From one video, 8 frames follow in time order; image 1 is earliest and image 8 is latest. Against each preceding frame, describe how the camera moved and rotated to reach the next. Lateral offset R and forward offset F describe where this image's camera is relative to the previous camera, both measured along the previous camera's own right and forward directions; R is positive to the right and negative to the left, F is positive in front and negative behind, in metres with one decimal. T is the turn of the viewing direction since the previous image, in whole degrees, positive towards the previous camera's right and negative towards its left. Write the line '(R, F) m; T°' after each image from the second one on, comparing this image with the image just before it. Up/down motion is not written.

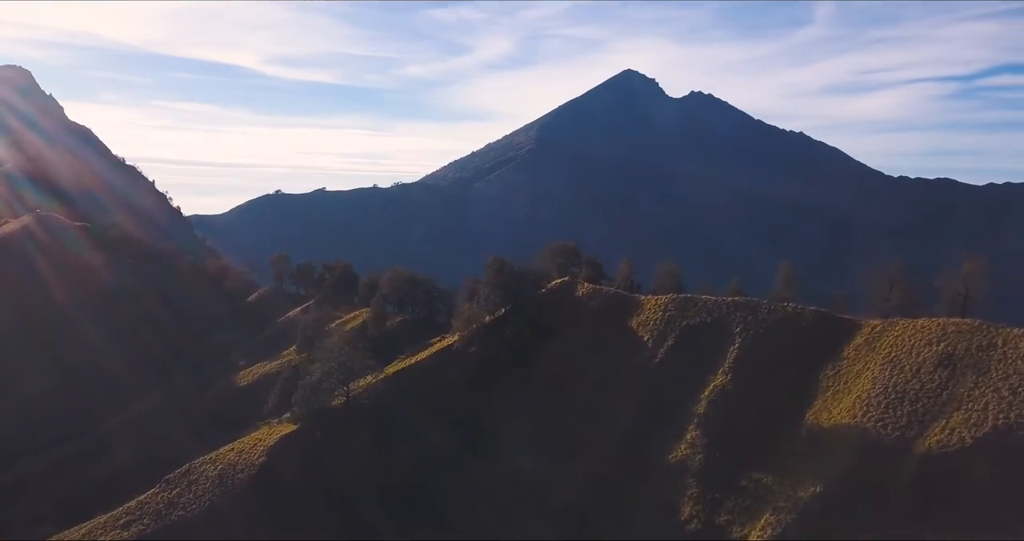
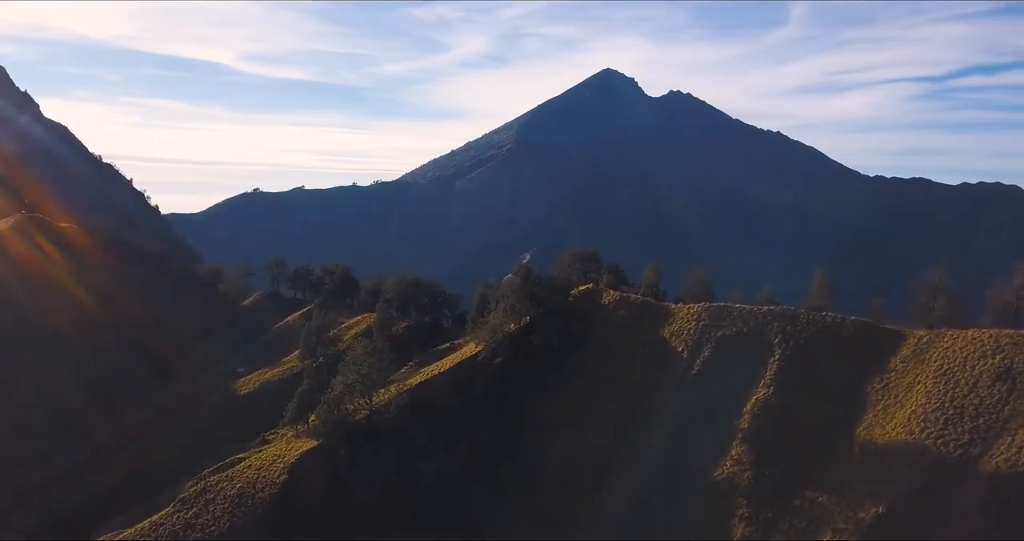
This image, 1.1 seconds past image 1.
(-2.7, +1.5) m; +1°
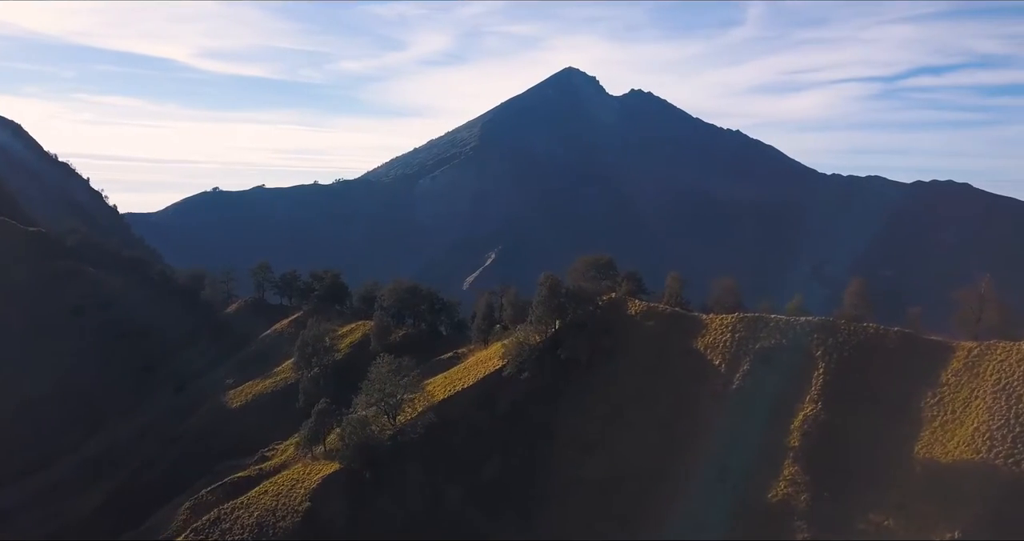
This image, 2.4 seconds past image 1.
(-3.5, +1.9) m; +2°
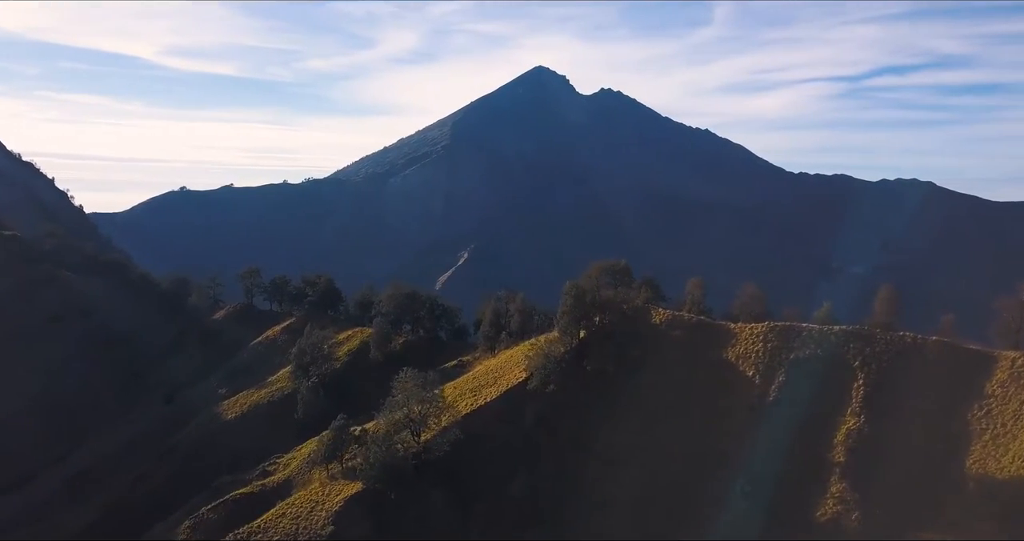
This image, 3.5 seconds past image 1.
(-2.8, +1.5) m; +2°
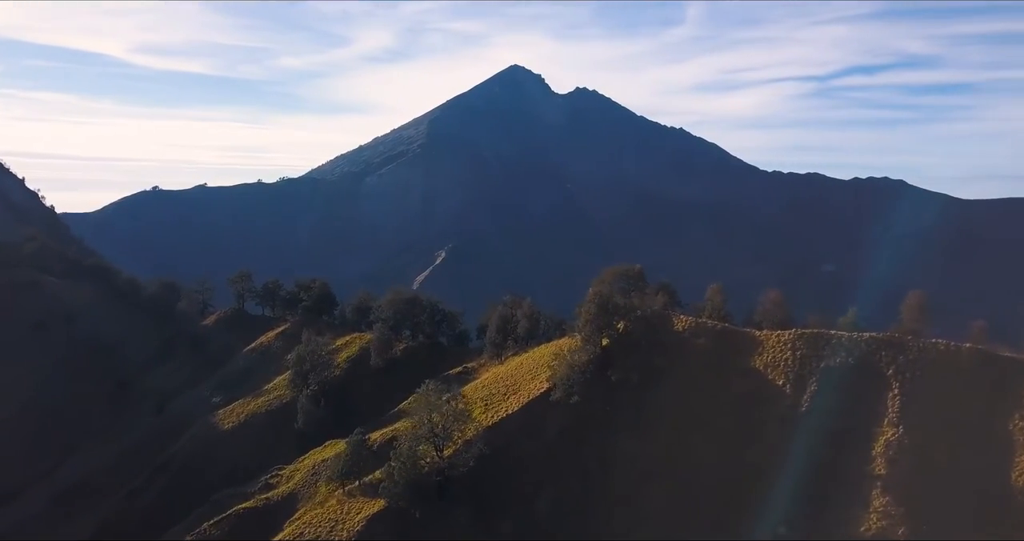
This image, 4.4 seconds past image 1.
(-2.3, +1.3) m; +2°
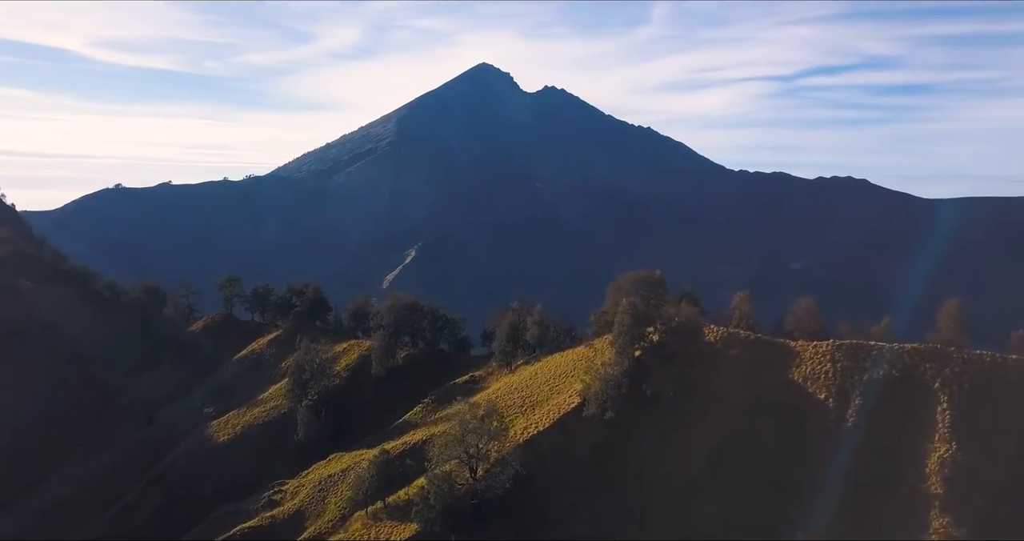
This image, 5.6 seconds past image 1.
(-3.0, +1.8) m; +2°
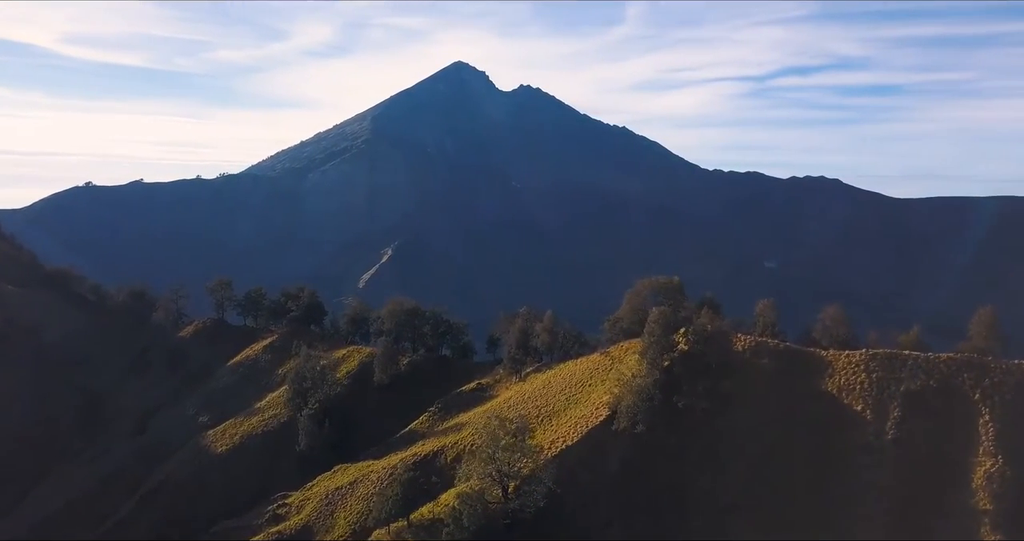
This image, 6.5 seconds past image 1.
(-2.5, +1.4) m; +2°
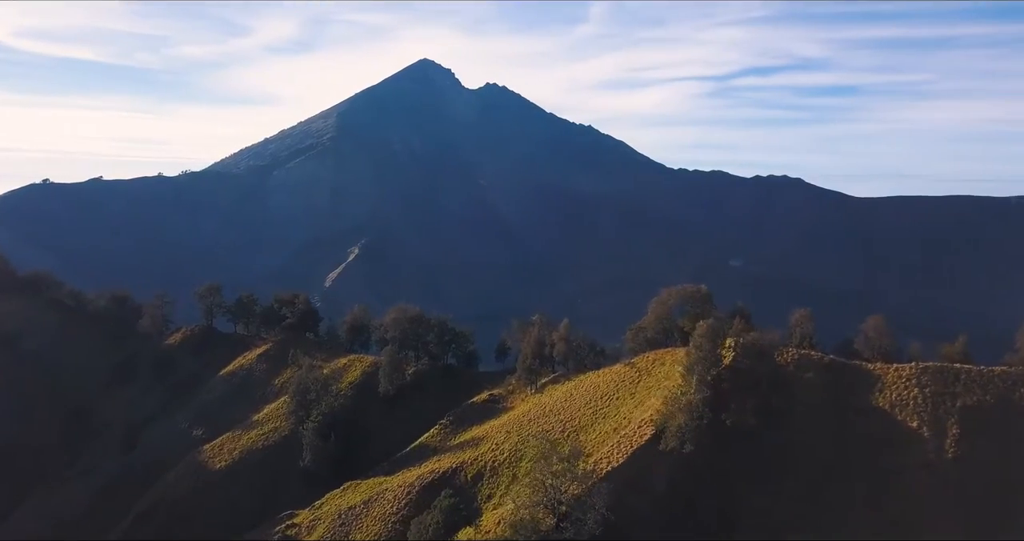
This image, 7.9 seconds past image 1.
(-3.5, +2.0) m; +2°
